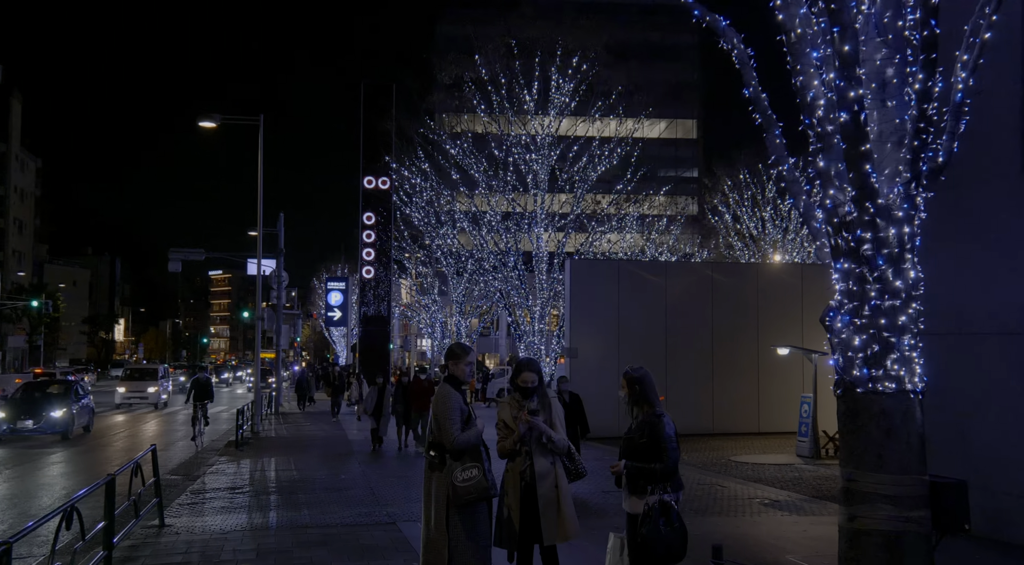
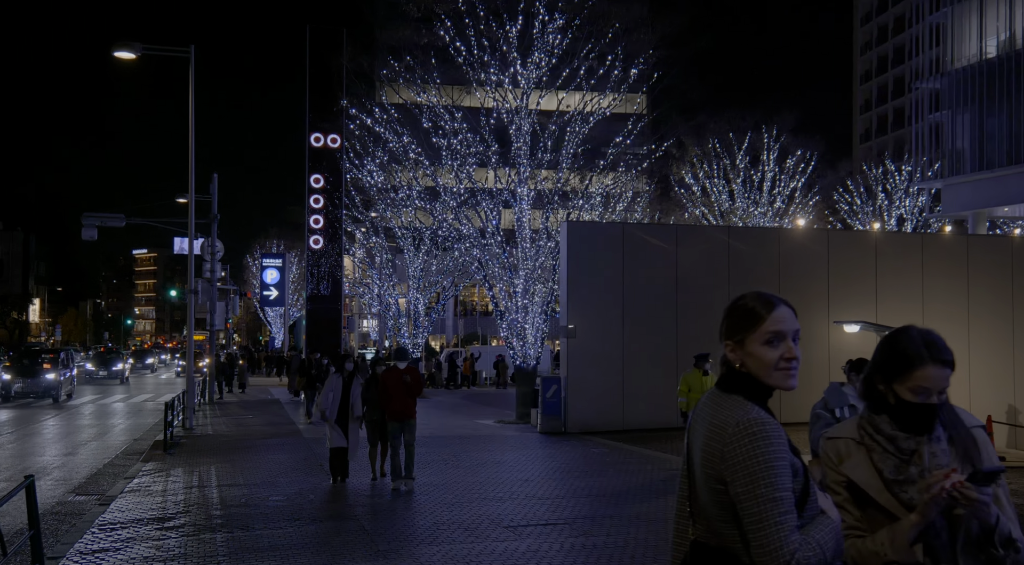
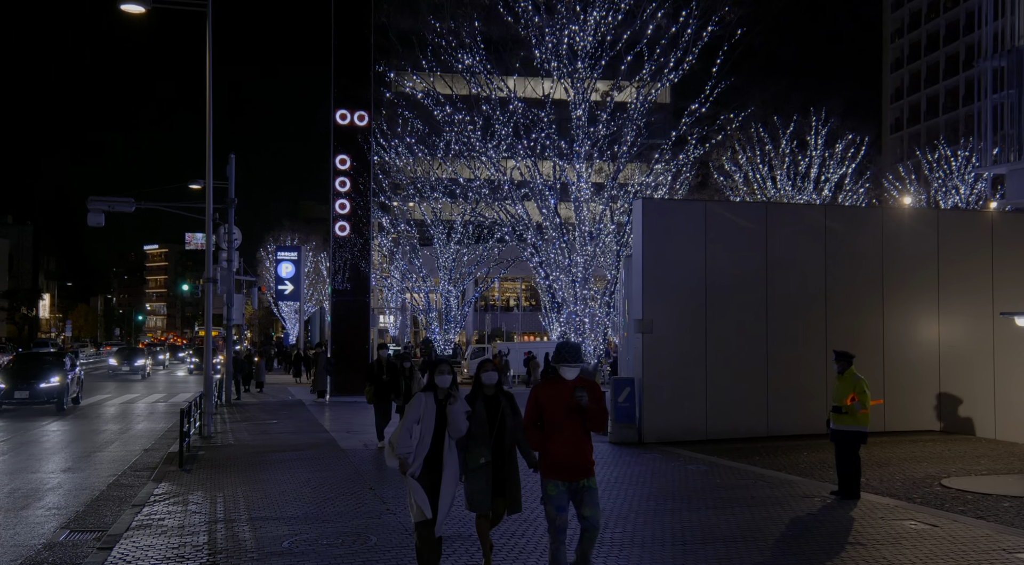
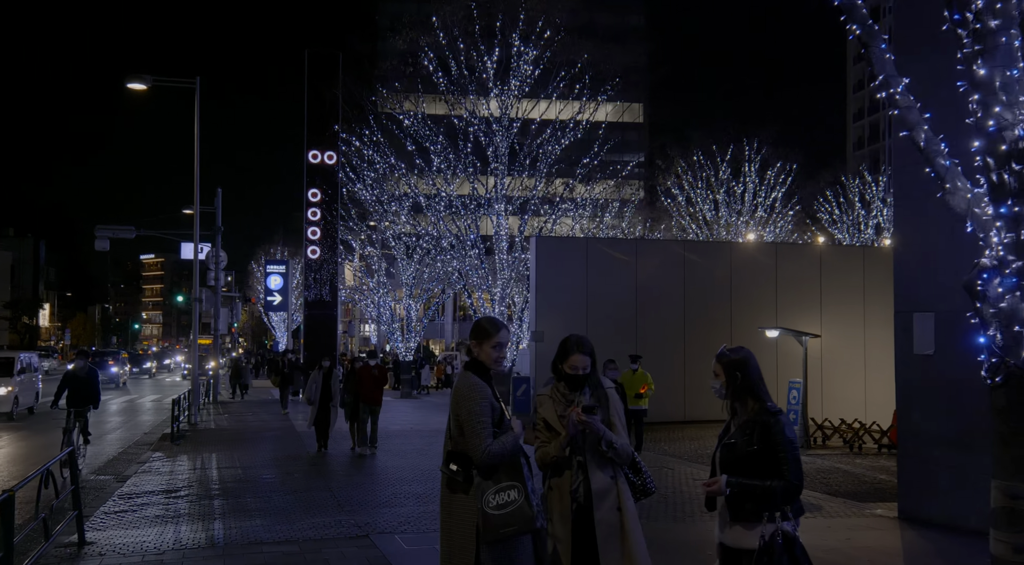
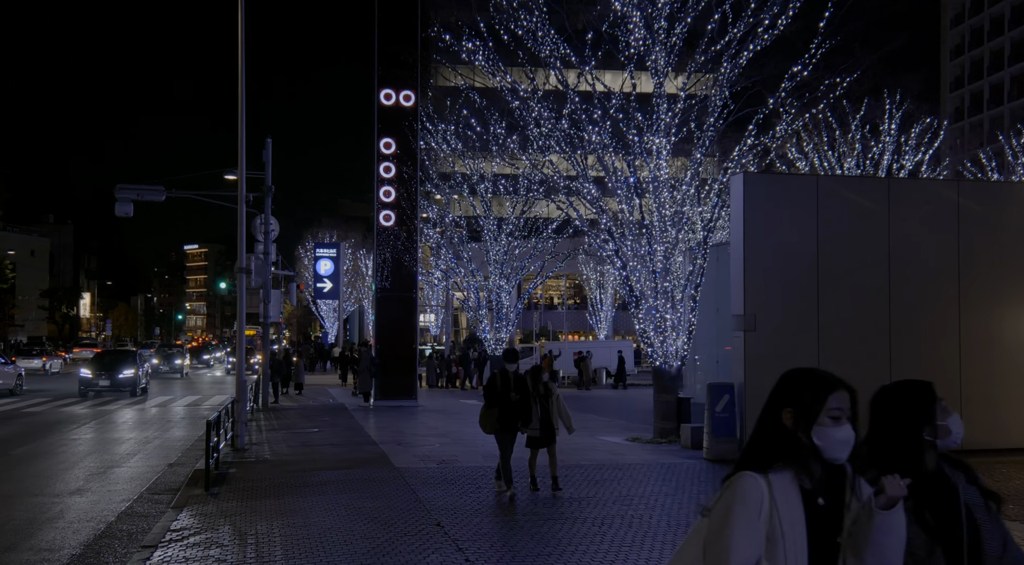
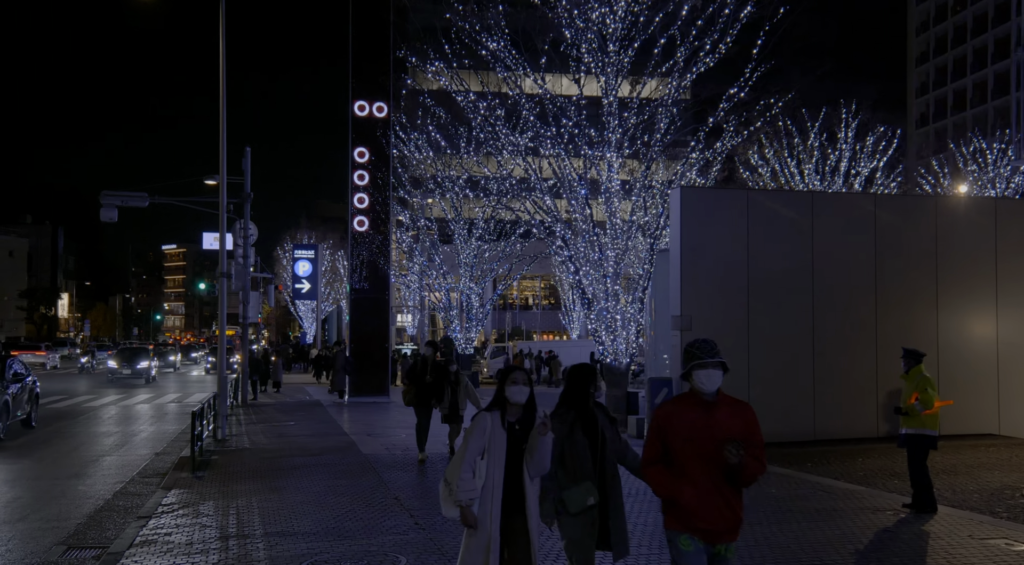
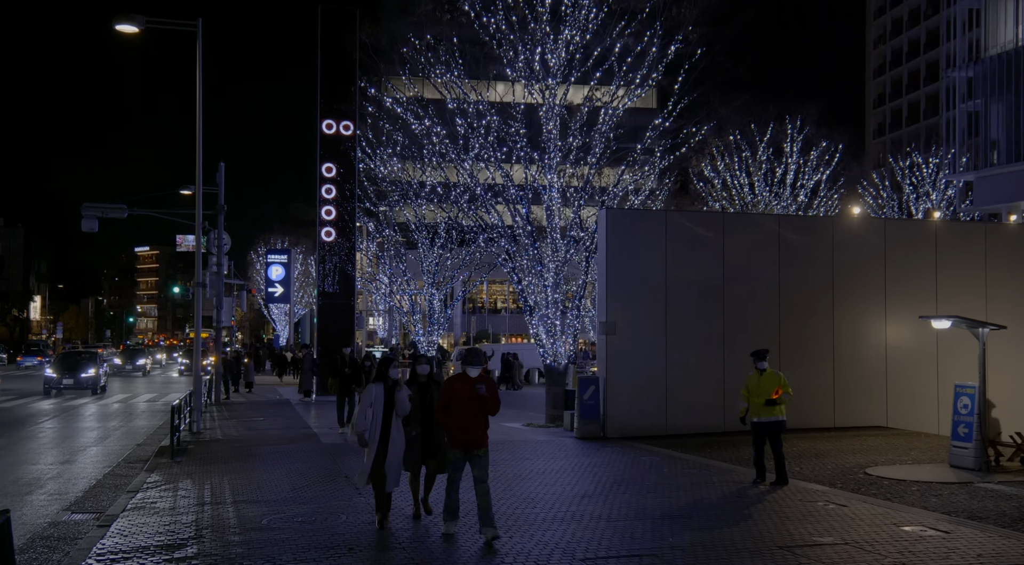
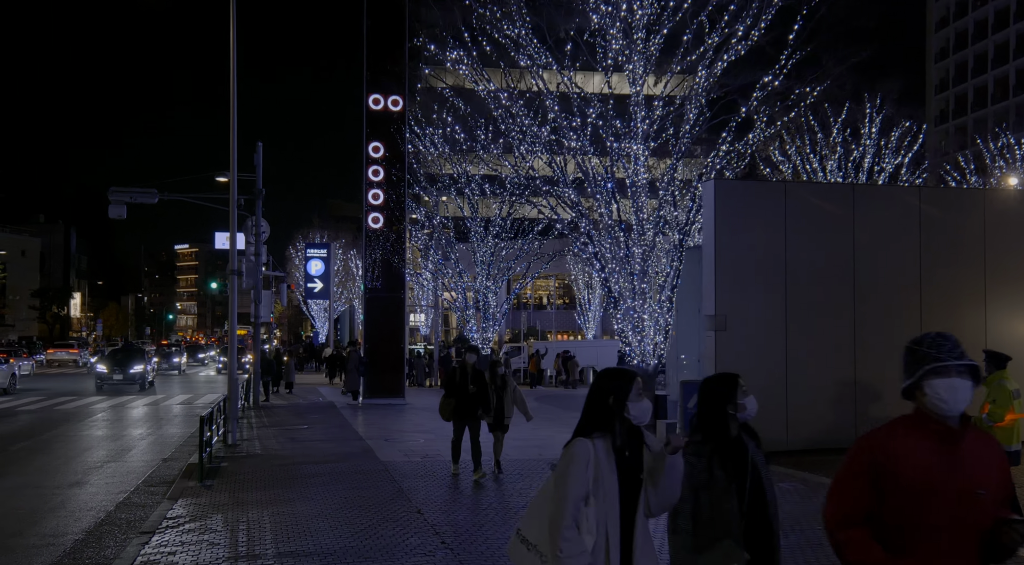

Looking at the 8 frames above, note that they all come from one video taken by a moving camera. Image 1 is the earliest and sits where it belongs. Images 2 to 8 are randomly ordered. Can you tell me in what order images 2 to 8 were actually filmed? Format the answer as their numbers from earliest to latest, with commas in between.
4, 2, 7, 3, 6, 8, 5
